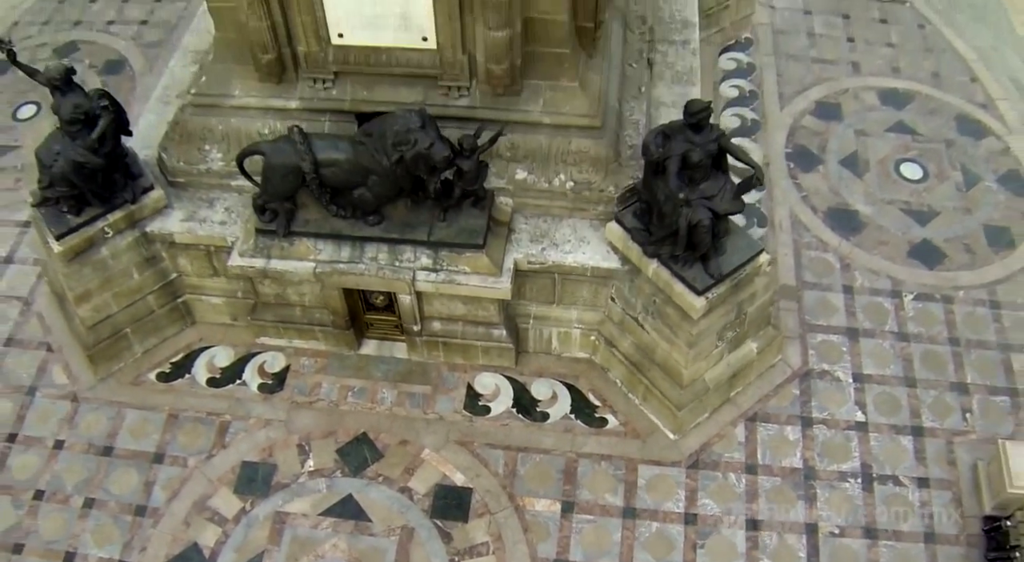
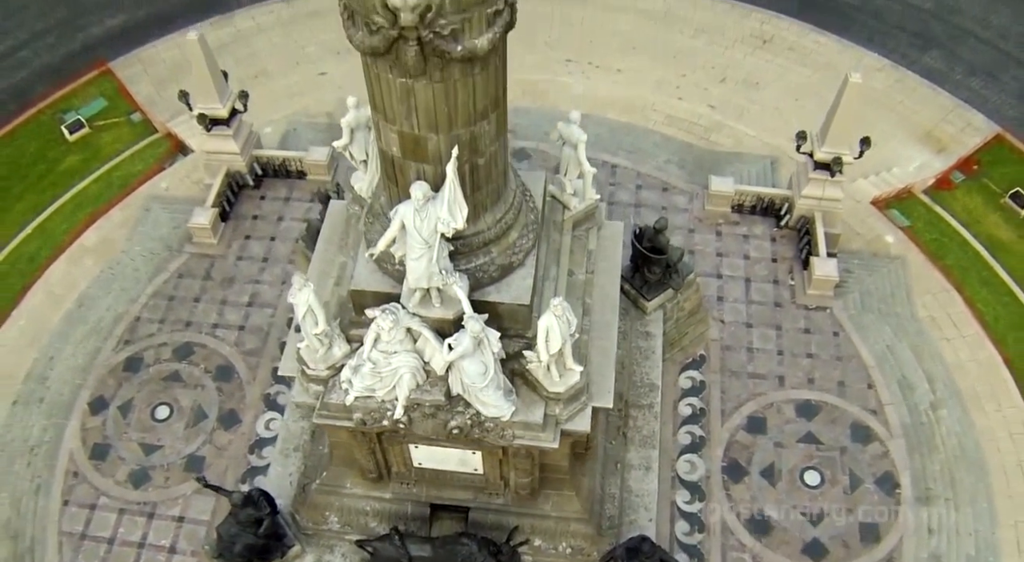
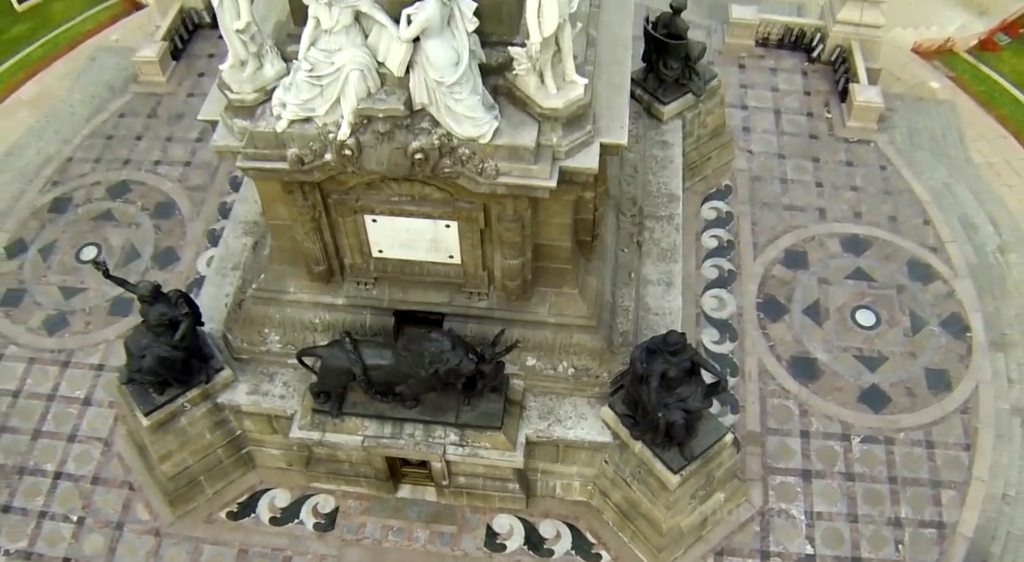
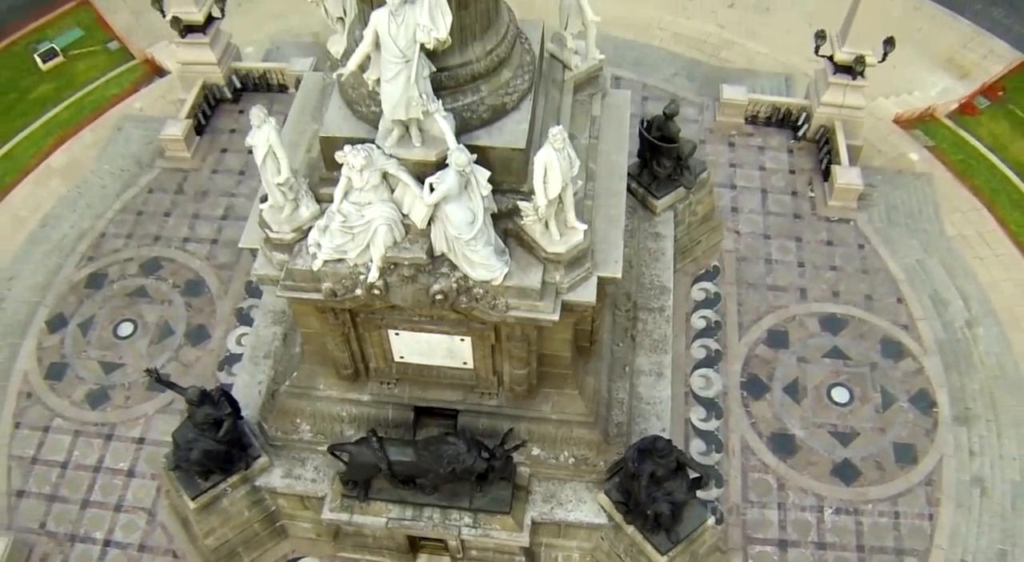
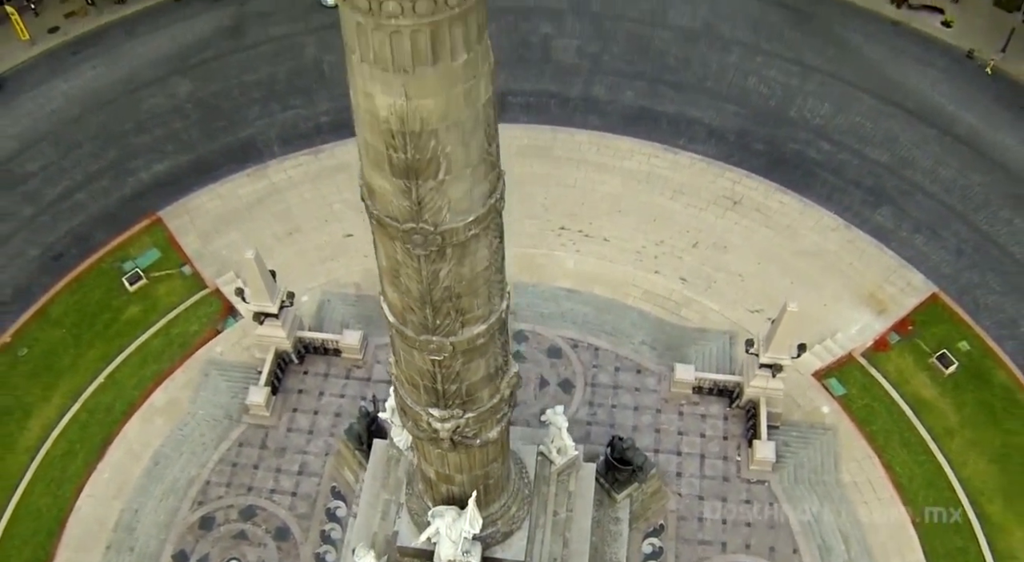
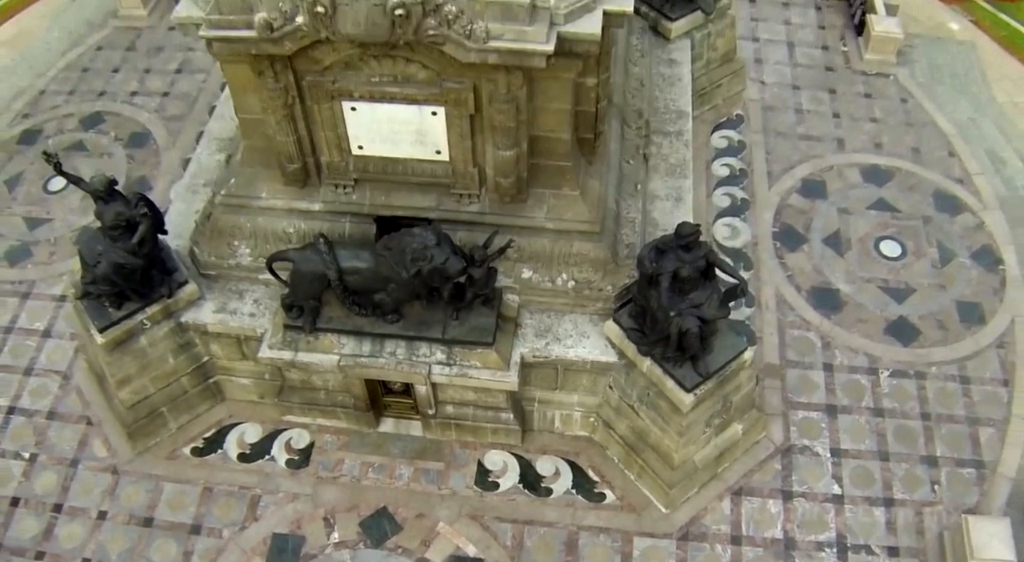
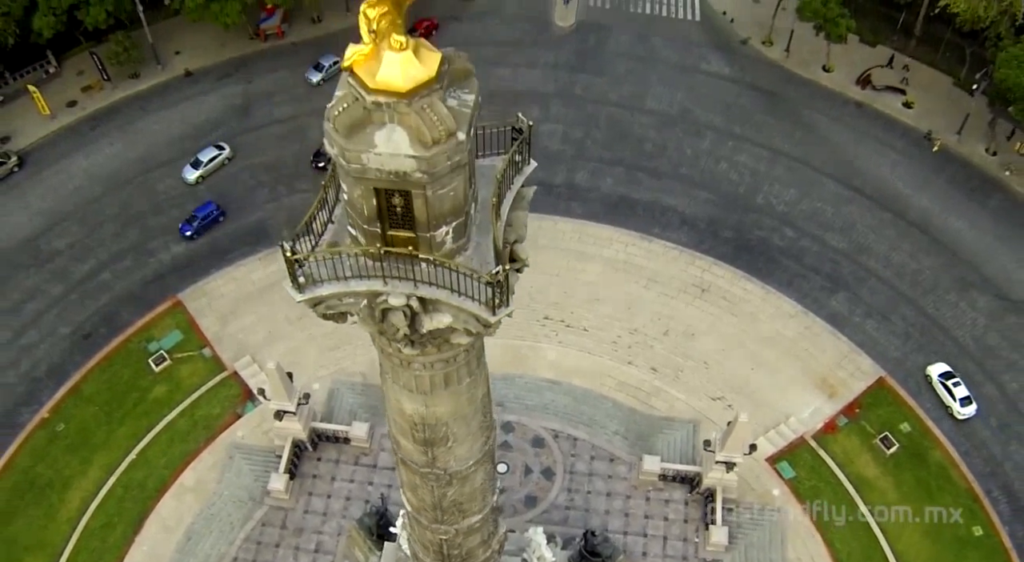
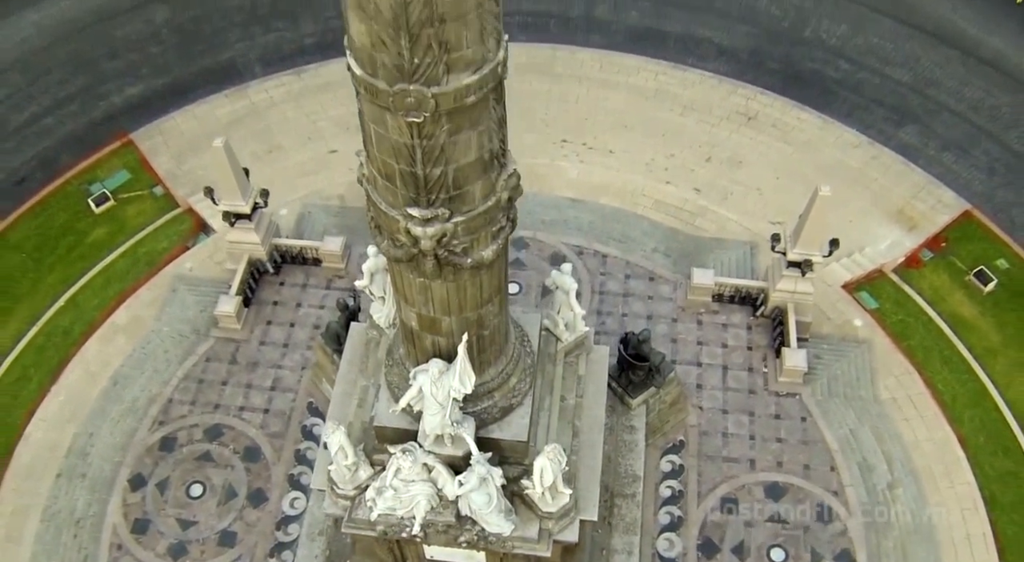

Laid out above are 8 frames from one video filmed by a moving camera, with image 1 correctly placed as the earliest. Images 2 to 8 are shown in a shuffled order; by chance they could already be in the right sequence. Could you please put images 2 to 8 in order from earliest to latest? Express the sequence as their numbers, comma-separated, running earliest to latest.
6, 3, 4, 2, 8, 5, 7
